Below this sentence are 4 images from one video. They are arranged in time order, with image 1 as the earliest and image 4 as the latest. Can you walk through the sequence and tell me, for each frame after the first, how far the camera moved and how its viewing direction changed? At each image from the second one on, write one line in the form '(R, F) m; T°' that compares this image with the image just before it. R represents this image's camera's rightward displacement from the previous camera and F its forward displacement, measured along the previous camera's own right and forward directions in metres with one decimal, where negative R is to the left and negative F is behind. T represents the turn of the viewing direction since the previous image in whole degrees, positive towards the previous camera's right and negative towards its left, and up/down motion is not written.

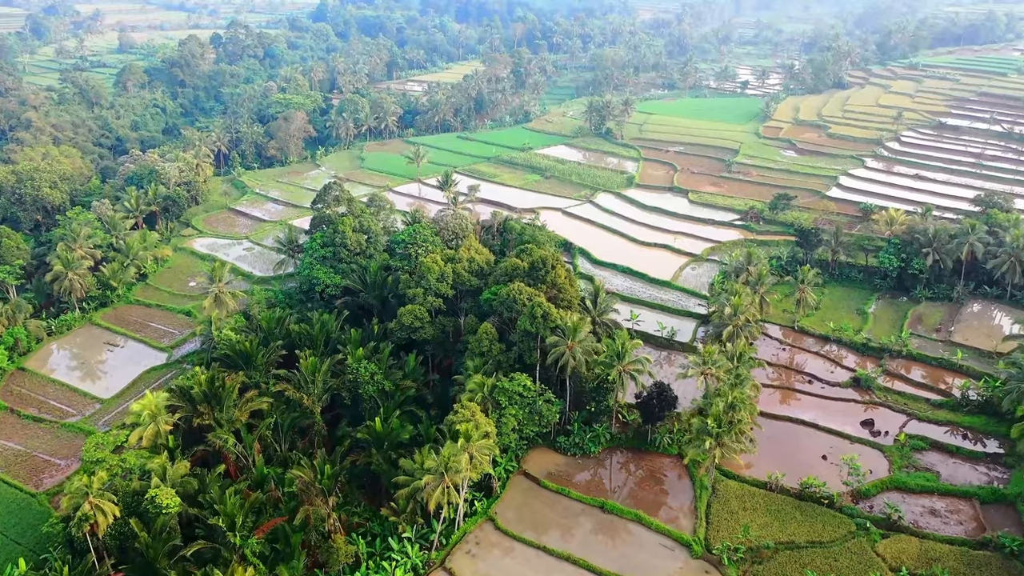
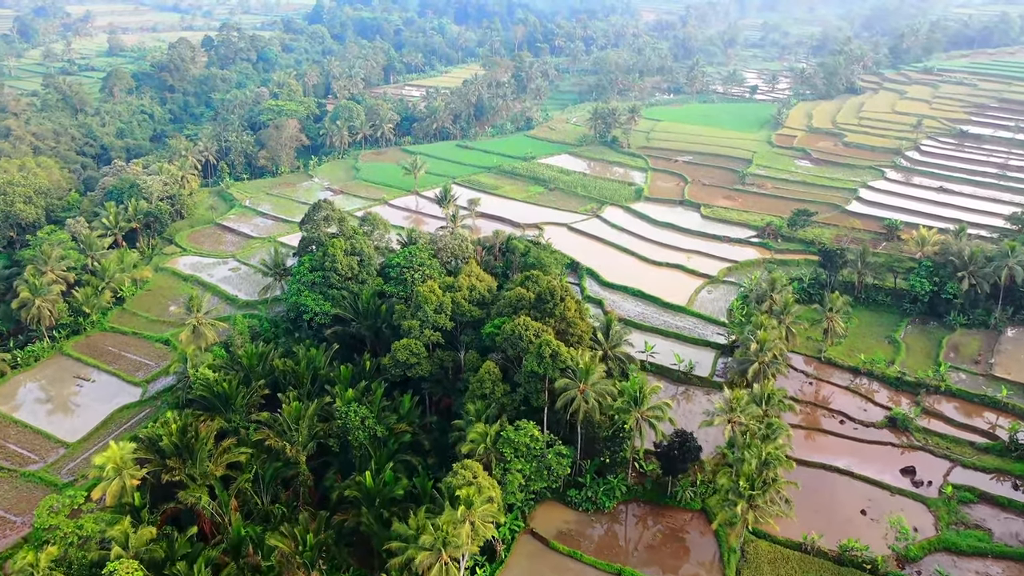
(-0.2, +2.7) m; 0°
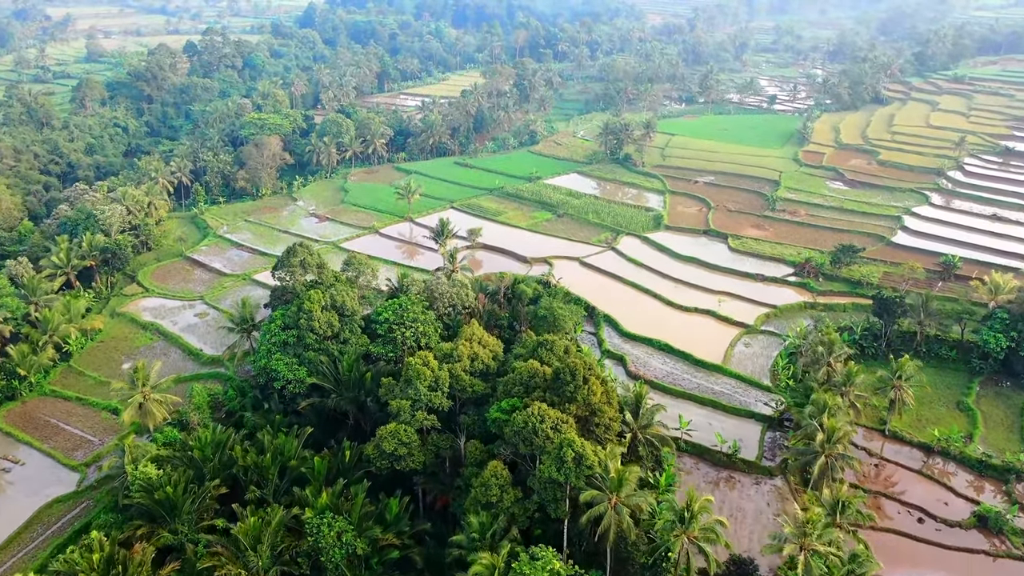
(-0.5, +5.2) m; 0°
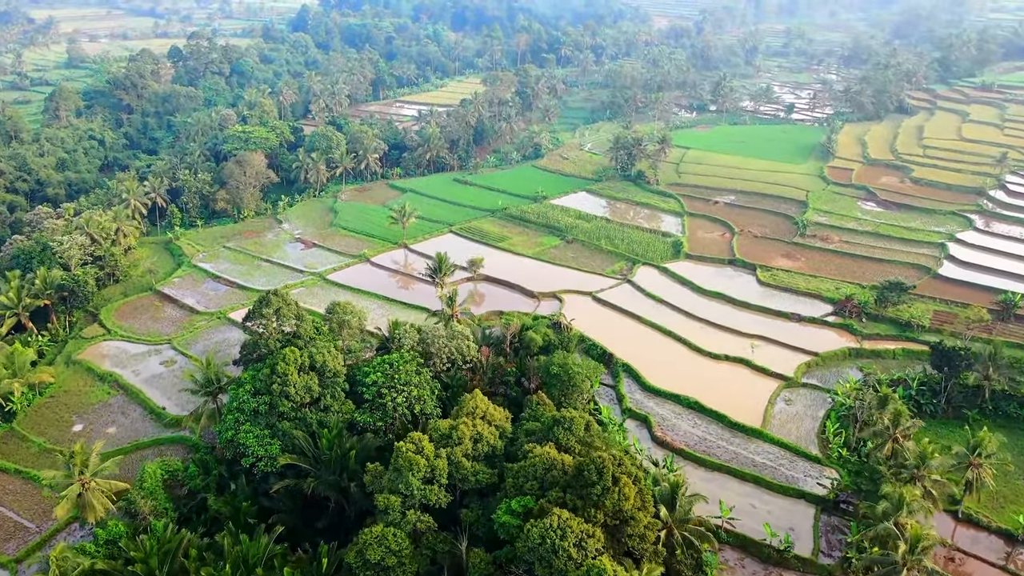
(-0.4, +4.2) m; 0°
